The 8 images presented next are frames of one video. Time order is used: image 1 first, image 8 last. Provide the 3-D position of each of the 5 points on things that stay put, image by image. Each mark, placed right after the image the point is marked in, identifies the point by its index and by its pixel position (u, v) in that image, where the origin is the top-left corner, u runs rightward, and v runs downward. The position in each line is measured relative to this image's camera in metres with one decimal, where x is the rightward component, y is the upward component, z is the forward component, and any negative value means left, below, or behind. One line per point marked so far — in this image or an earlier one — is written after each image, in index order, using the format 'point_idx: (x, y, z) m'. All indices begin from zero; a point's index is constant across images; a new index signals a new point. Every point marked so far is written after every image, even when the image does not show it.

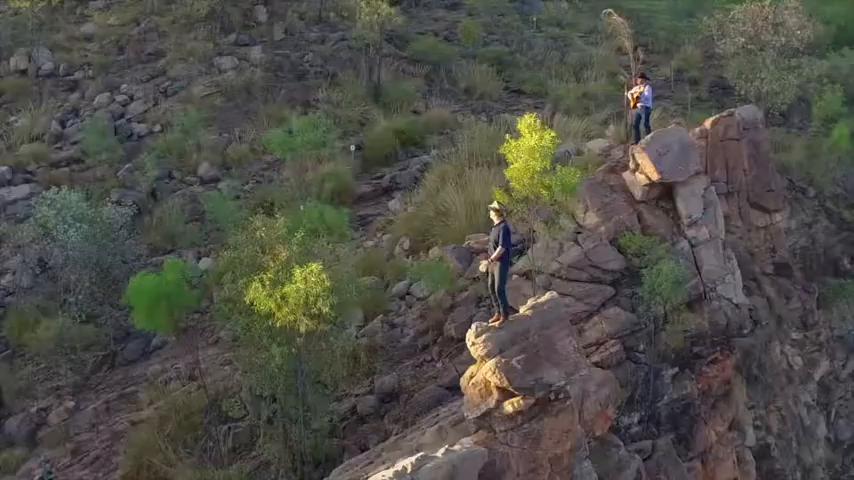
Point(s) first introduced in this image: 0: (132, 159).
0: (-3.0, +0.8, +11.9) m
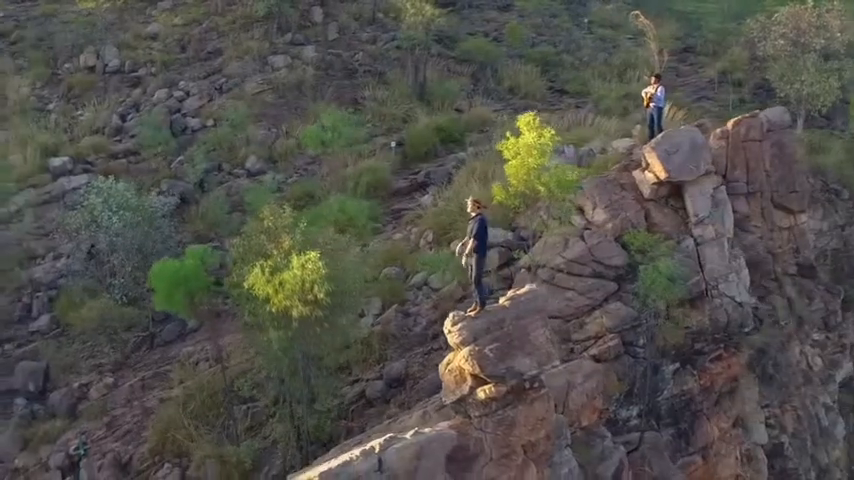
0: (-2.6, +1.0, +12.6) m
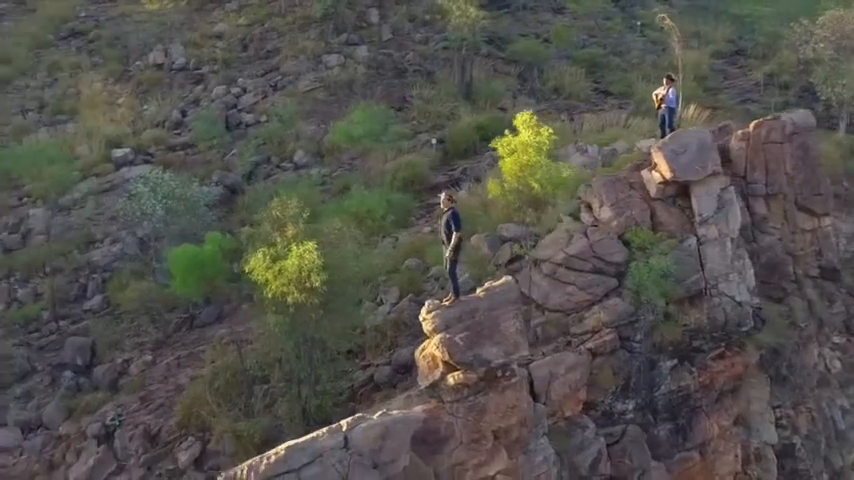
0: (-2.2, +1.1, +13.3) m
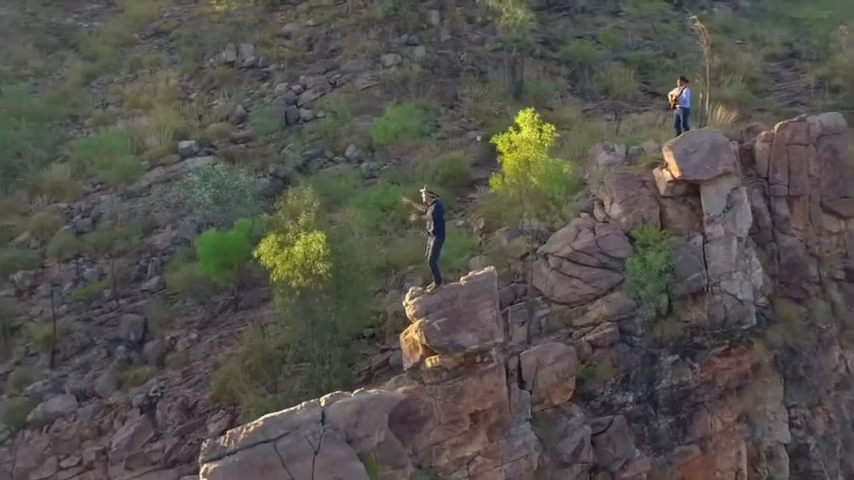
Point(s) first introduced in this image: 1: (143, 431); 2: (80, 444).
0: (-1.7, +1.2, +14.1) m
1: (-2.7, -1.9, +11.3) m
2: (-3.2, -1.9, +11.1) m
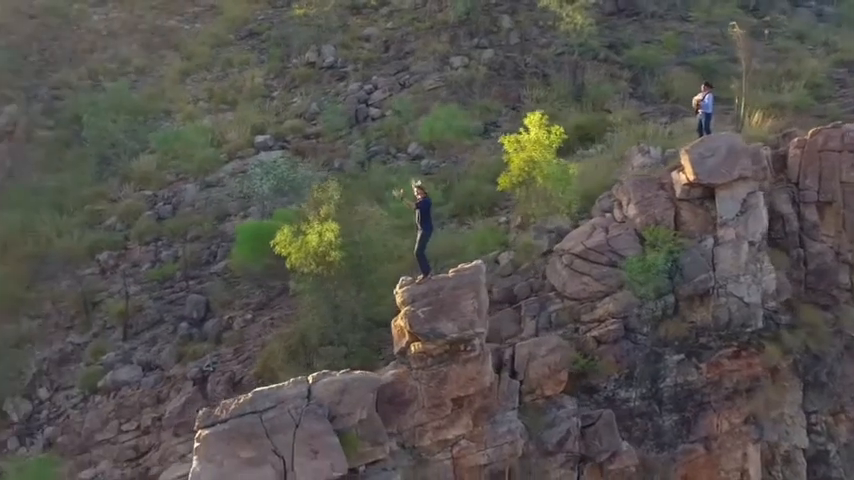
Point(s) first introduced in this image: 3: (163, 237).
0: (-0.9, +1.3, +14.8) m
1: (-2.5, -1.7, +12.3) m
2: (-3.0, -1.8, +12.1) m
3: (-3.2, 0.0, +14.2) m
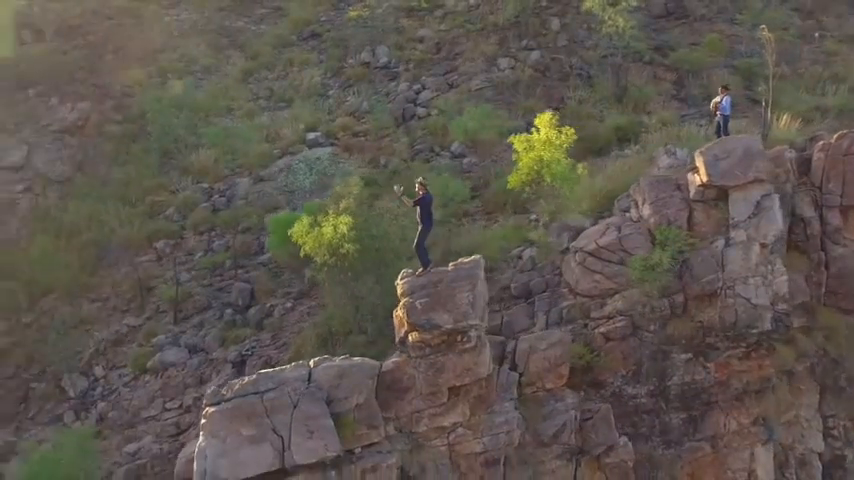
0: (-0.3, +1.4, +15.3) m
1: (-2.2, -1.6, +12.9) m
2: (-2.7, -1.7, +12.8) m
3: (-2.7, +0.1, +14.9) m
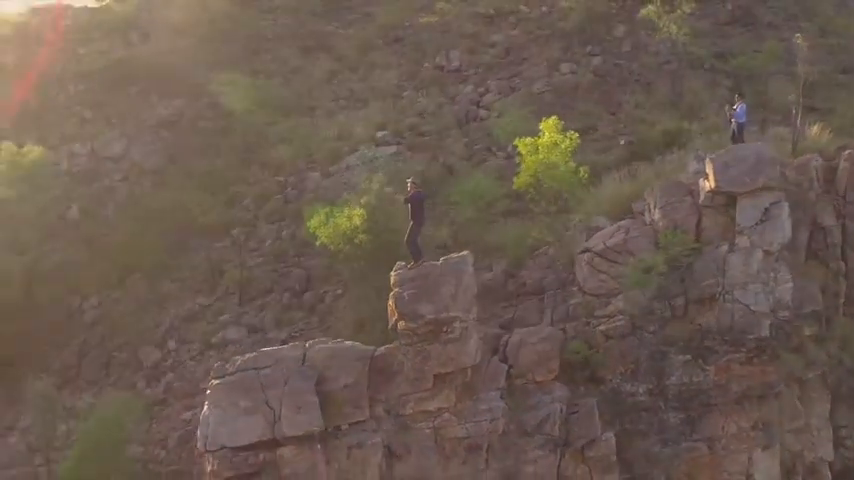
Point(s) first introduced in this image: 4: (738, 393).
0: (+0.5, +1.4, +15.9) m
1: (-1.8, -1.5, +13.8) m
2: (-2.3, -1.5, +13.8) m
3: (-1.9, +0.3, +15.9) m
4: (+2.9, -1.4, +11.0) m
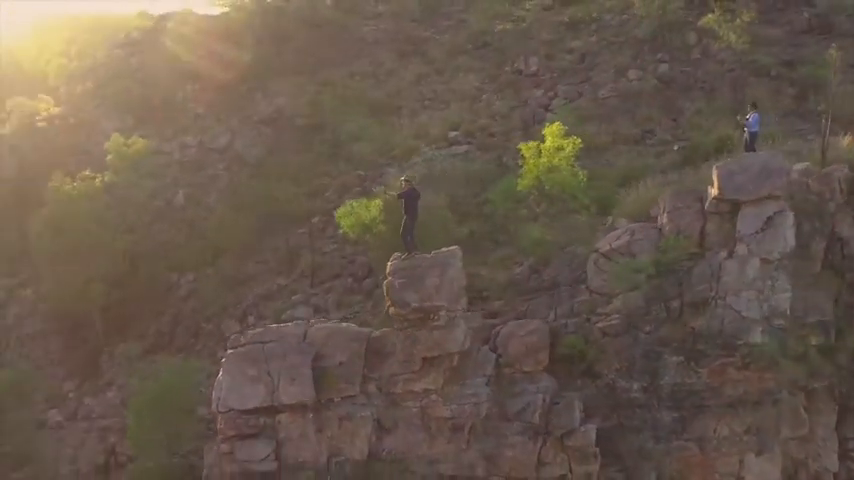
0: (+1.6, +1.5, +16.5) m
1: (-1.2, -1.3, +14.9) m
2: (-1.7, -1.4, +15.0) m
3: (-0.8, +0.4, +17.0) m
4: (+2.8, -1.5, +11.2) m
